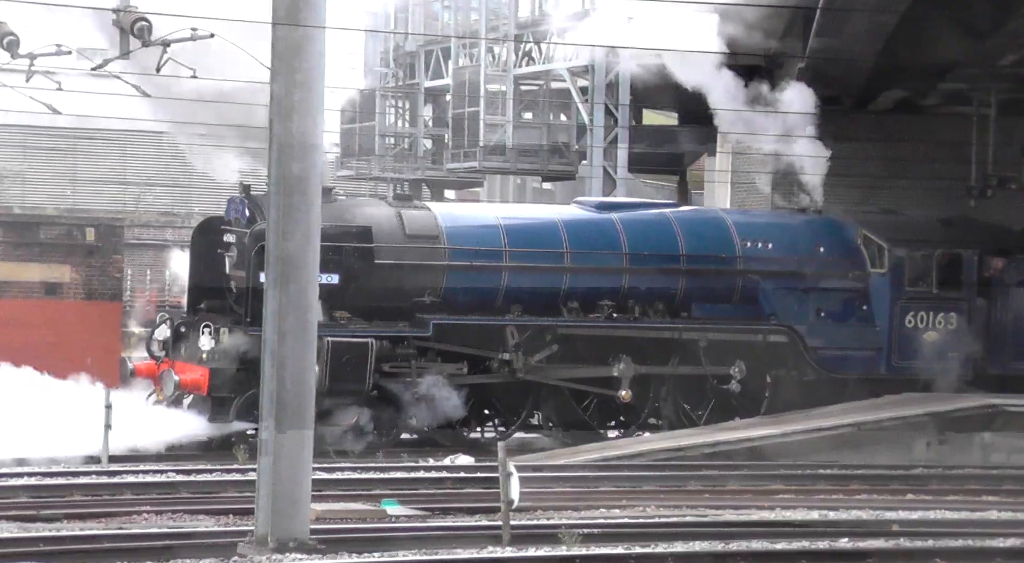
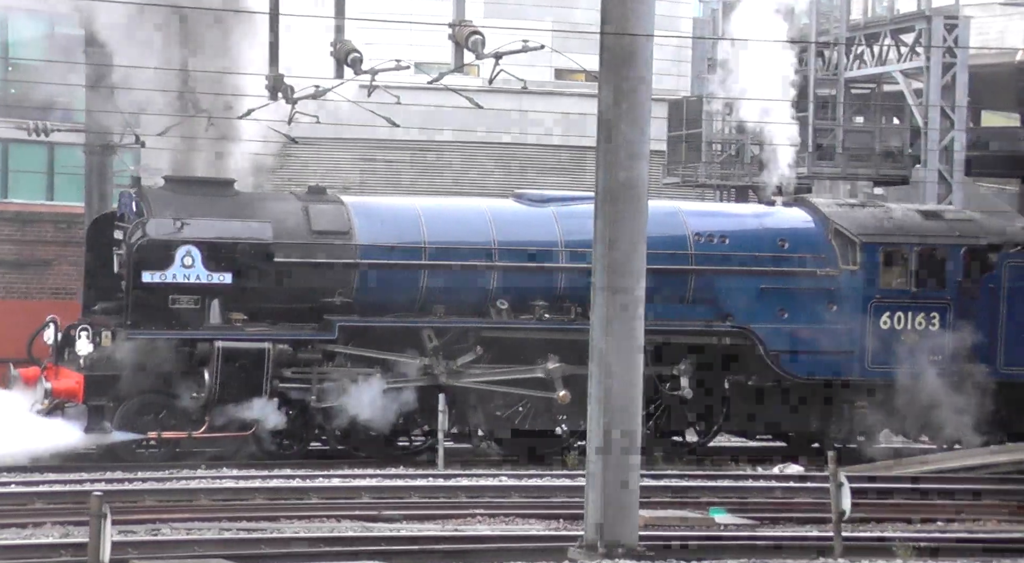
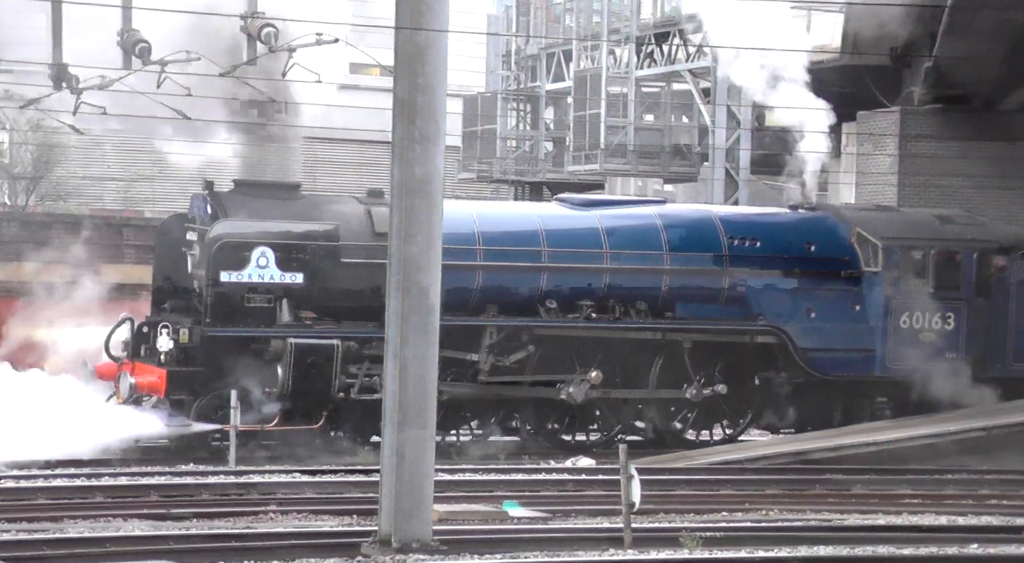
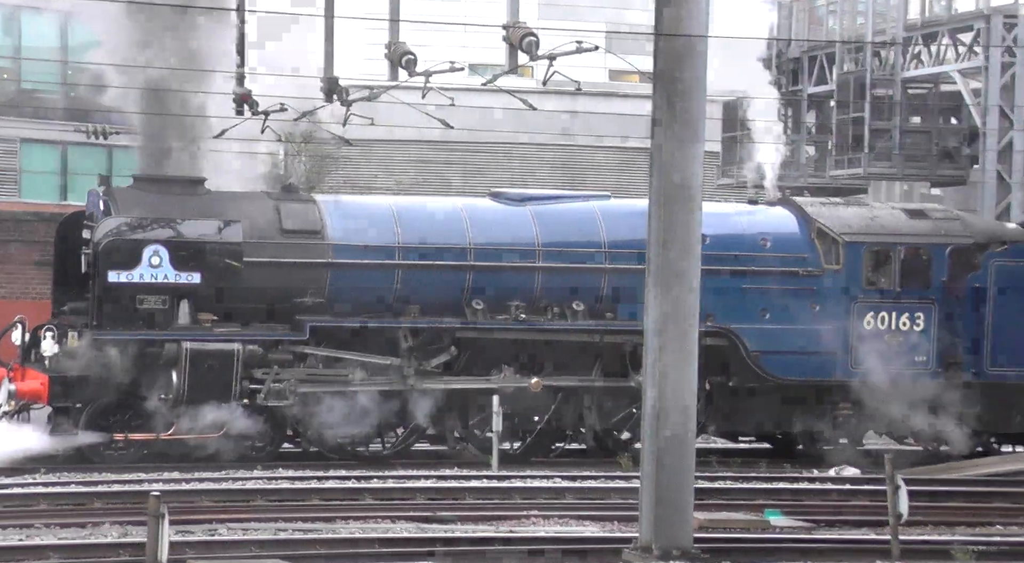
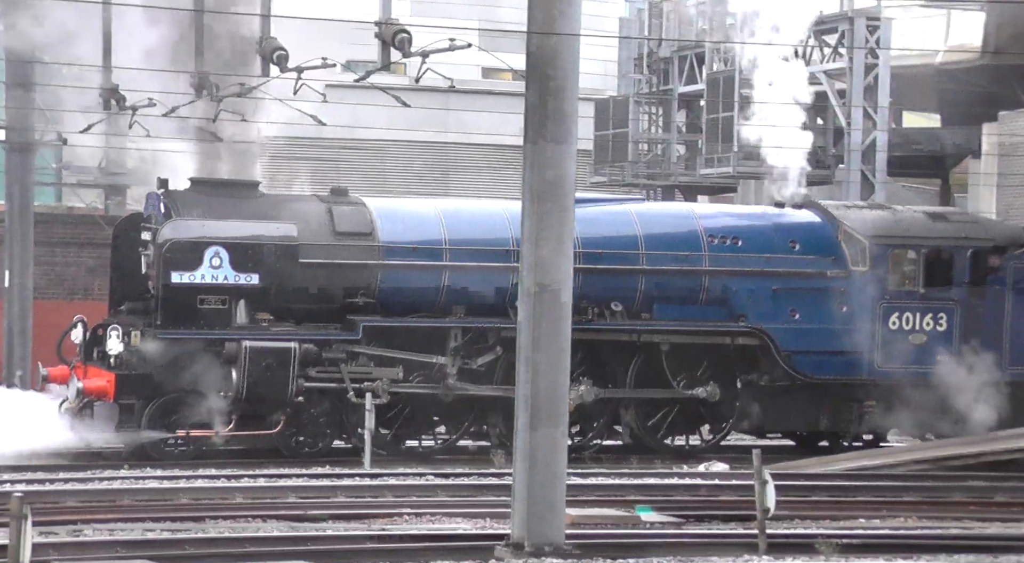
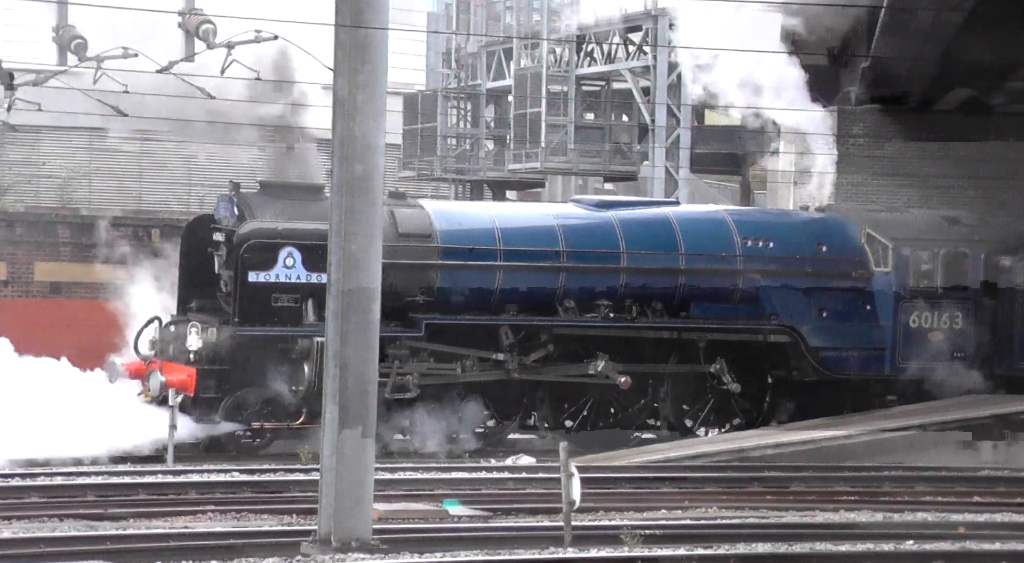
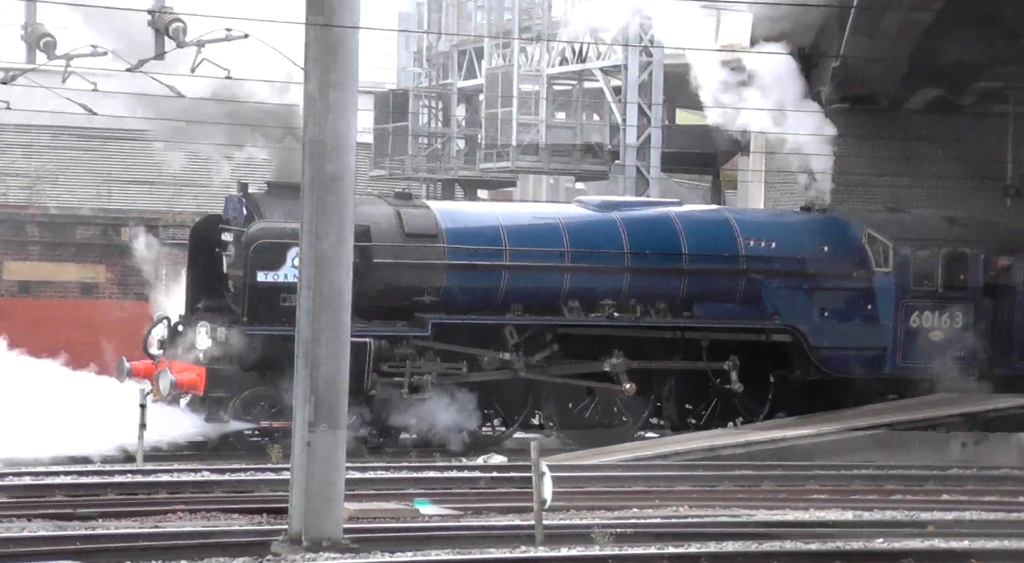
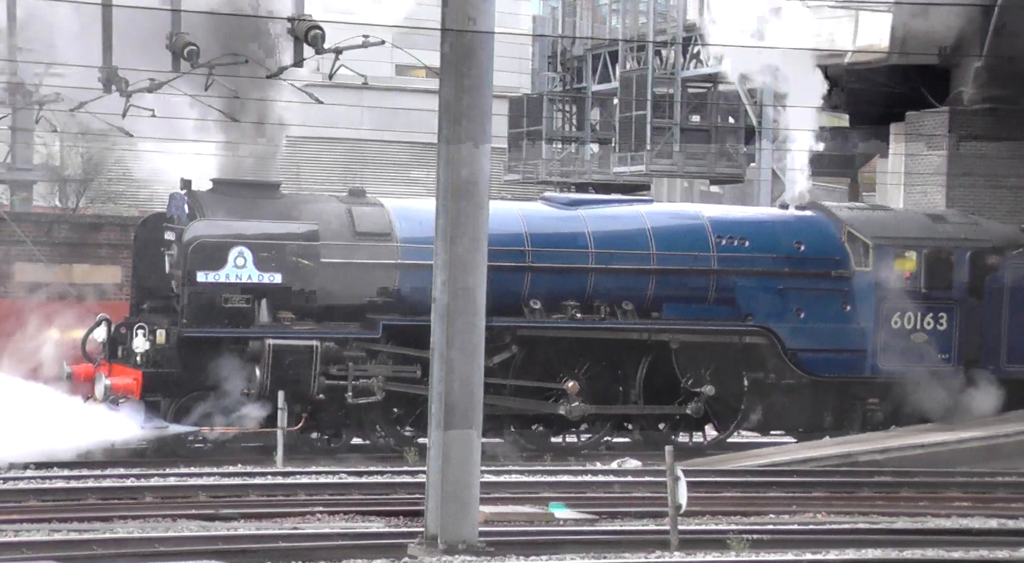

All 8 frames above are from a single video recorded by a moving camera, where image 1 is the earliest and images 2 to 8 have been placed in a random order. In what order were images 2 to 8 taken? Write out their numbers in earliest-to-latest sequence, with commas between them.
7, 6, 3, 8, 5, 2, 4
